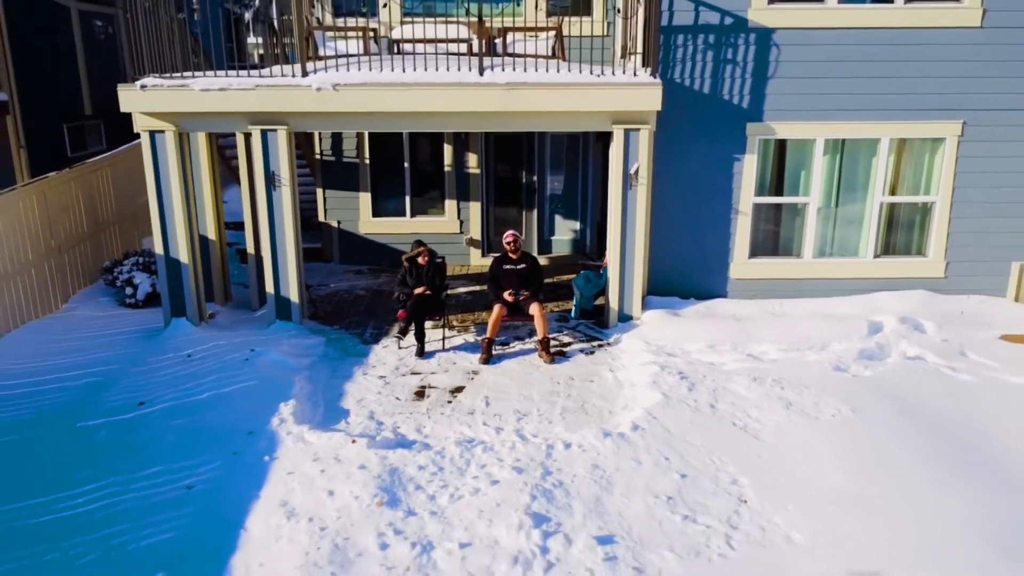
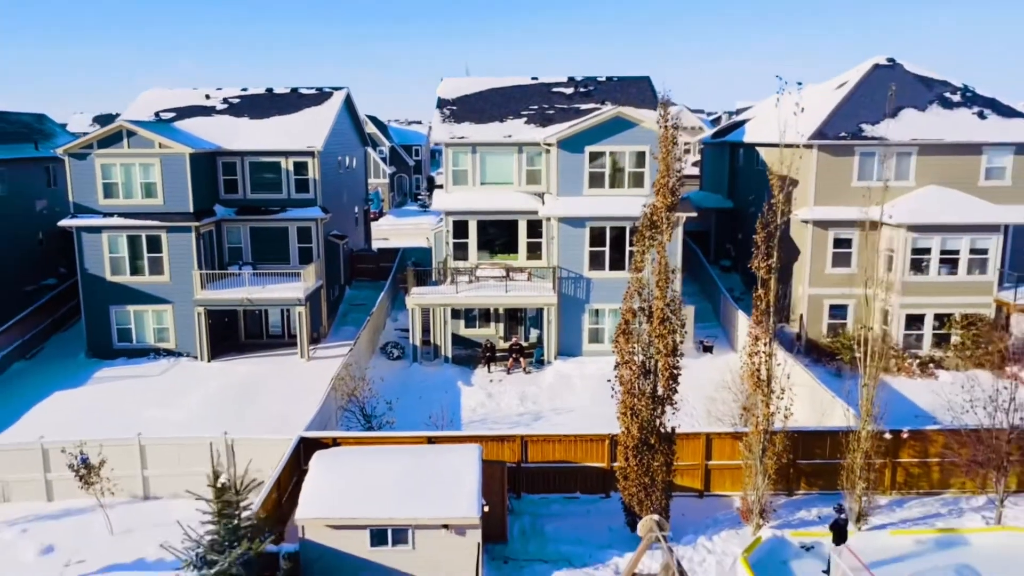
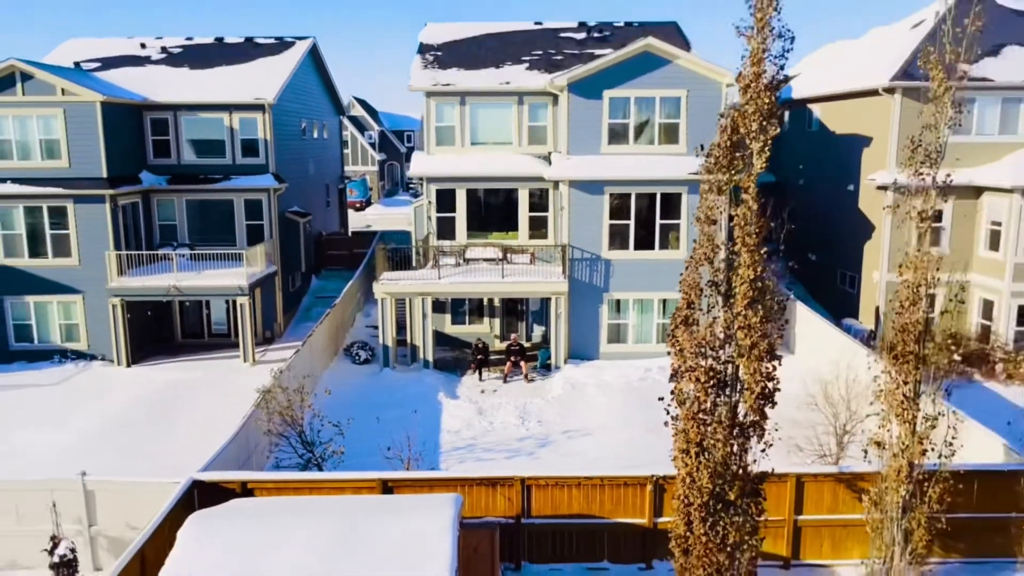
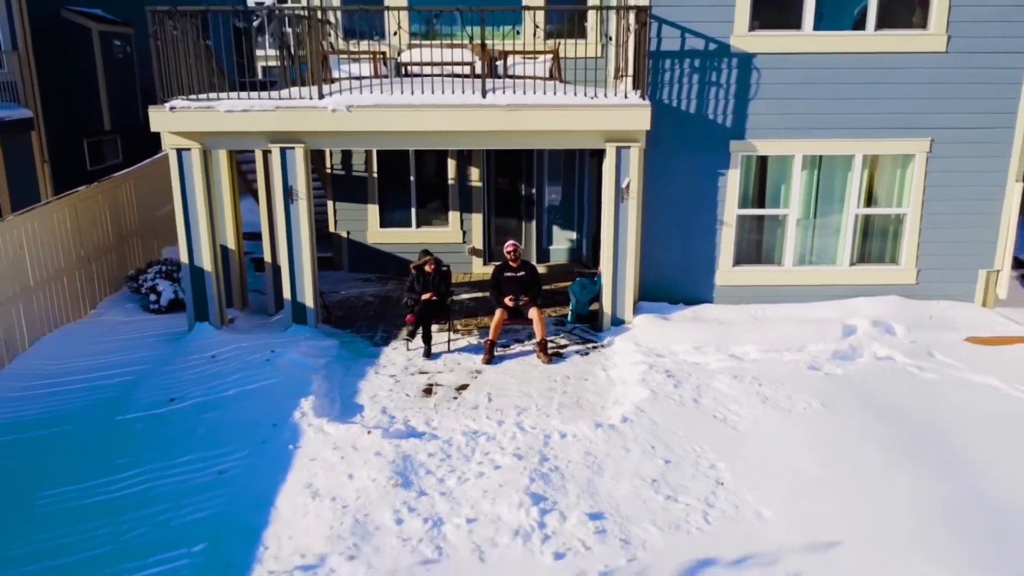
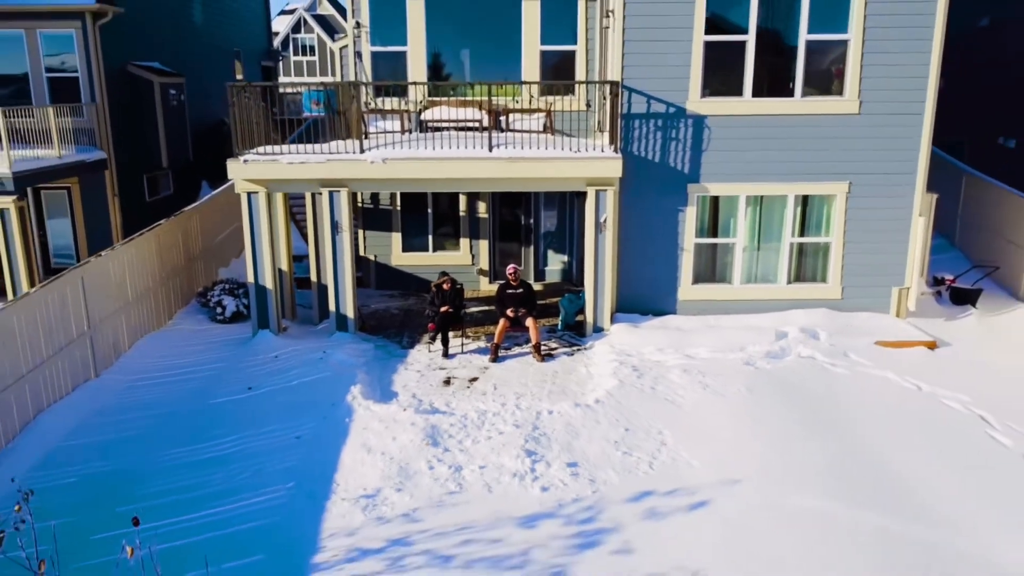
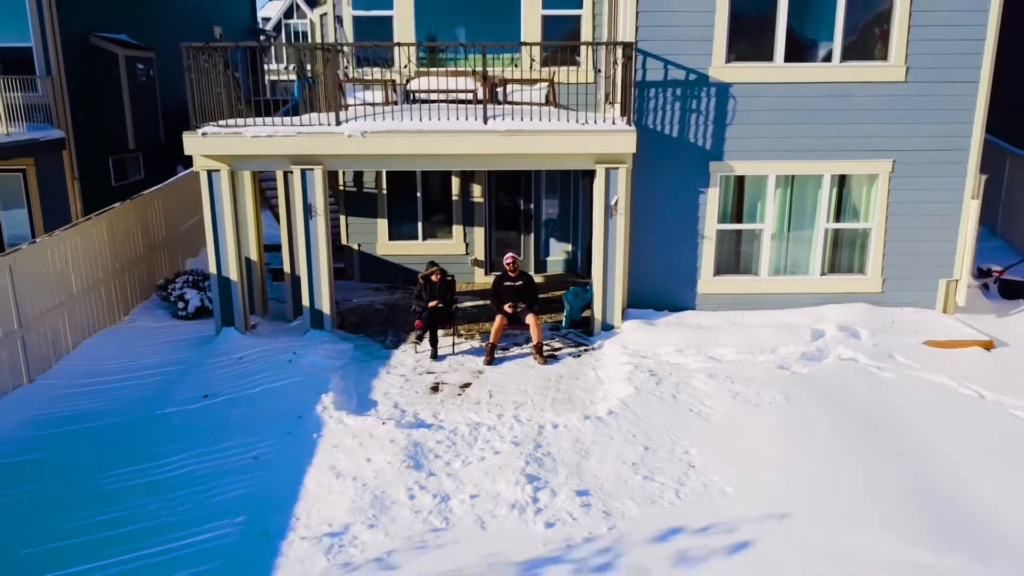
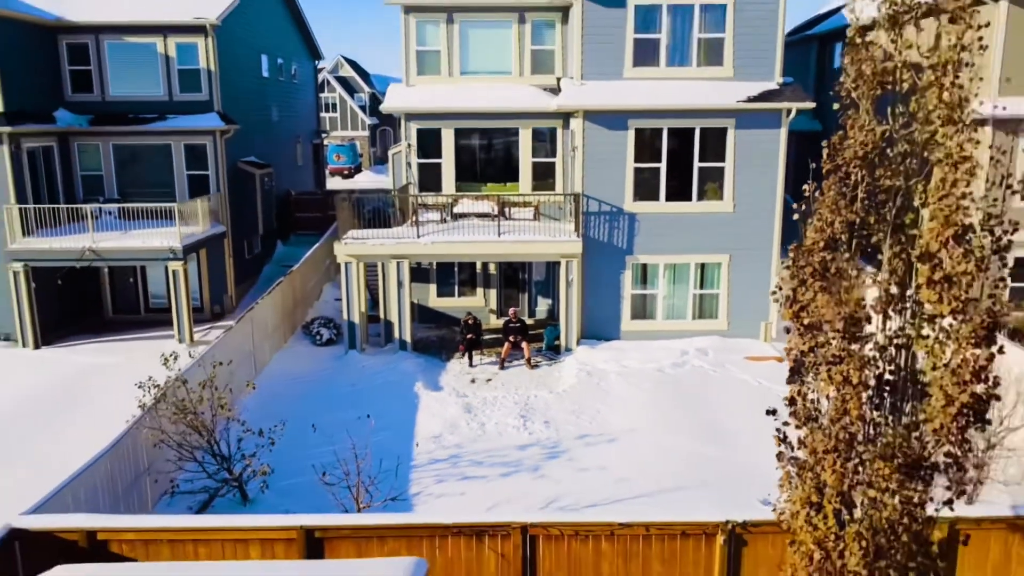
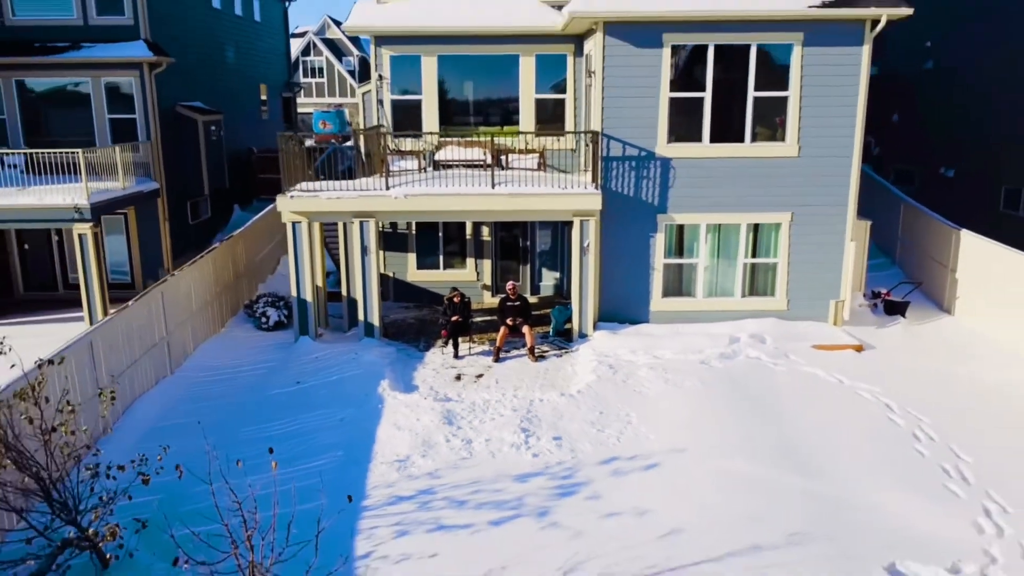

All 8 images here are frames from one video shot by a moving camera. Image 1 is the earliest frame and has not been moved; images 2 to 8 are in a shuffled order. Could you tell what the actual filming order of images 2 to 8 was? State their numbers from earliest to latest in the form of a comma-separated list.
4, 6, 5, 8, 7, 3, 2
